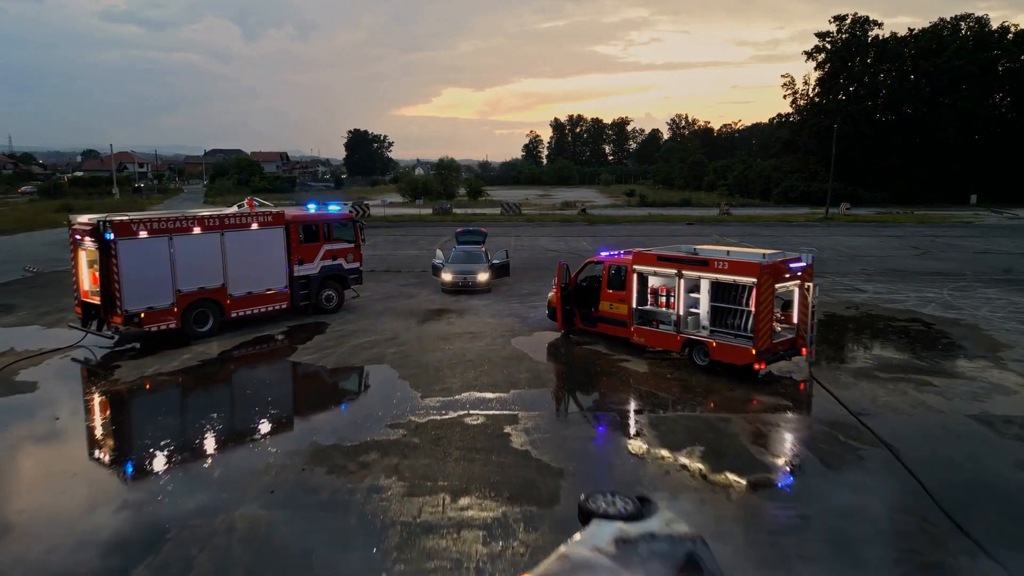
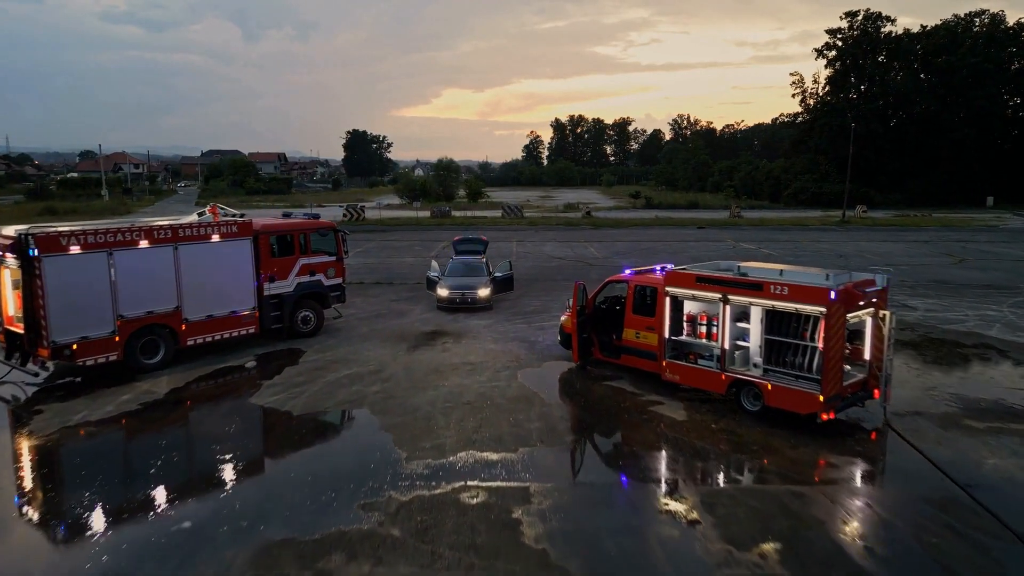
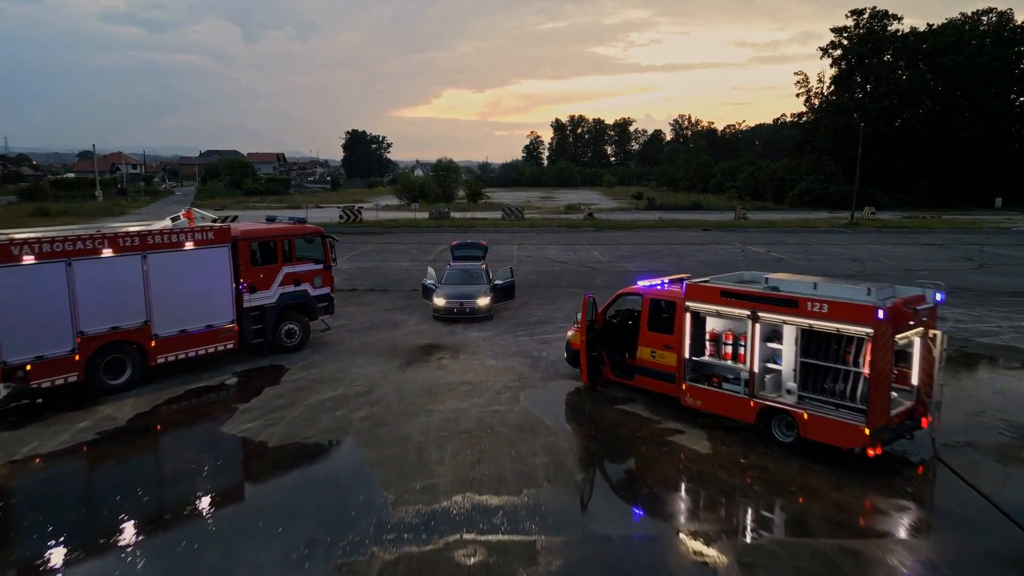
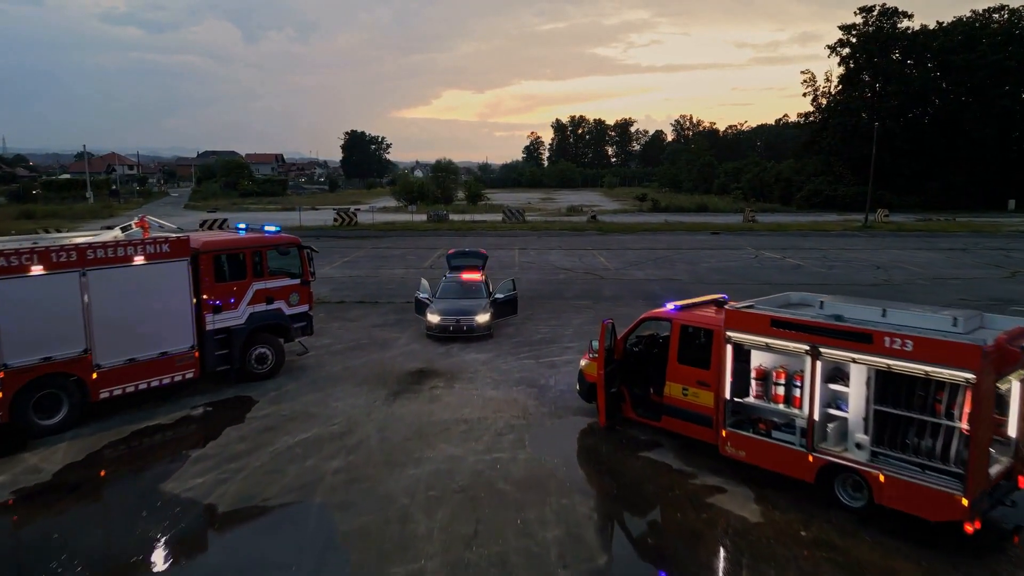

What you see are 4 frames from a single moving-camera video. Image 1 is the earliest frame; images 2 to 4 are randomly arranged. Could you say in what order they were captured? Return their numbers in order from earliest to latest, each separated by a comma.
2, 3, 4
